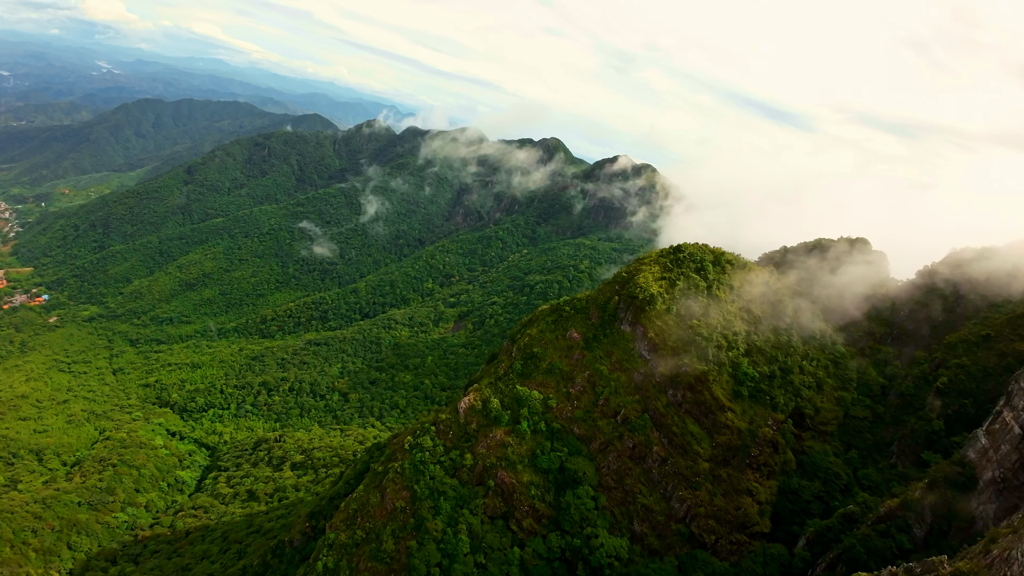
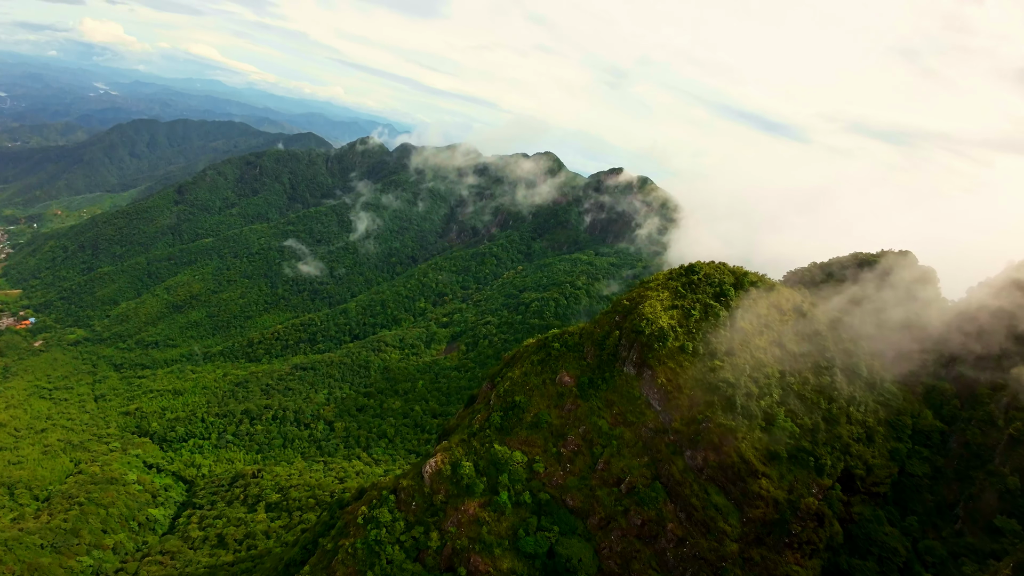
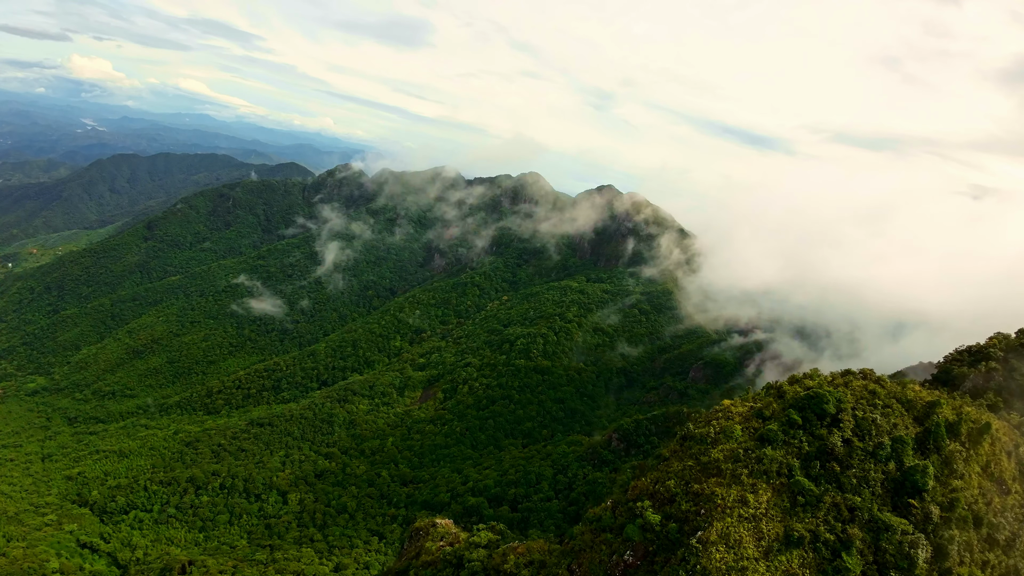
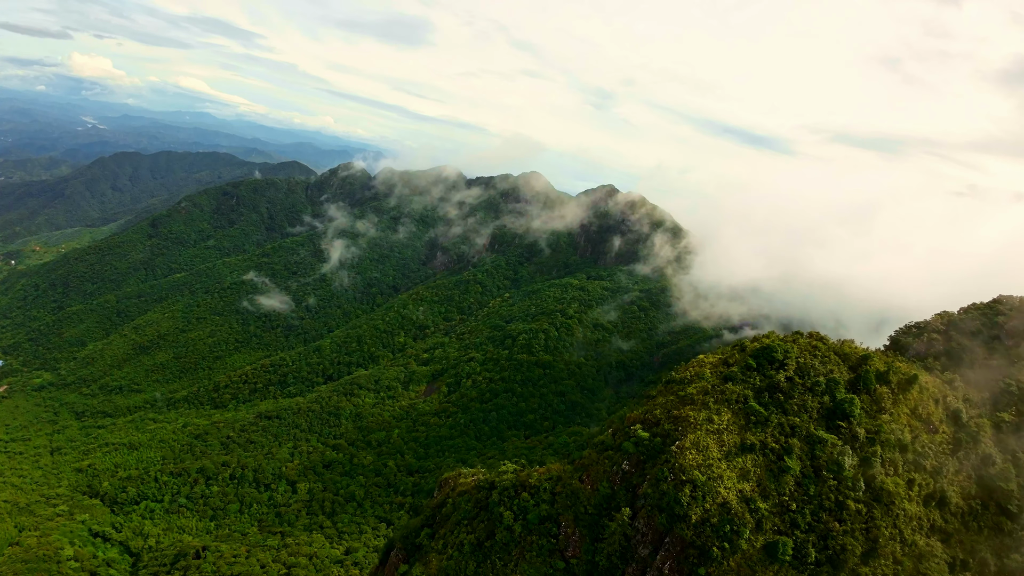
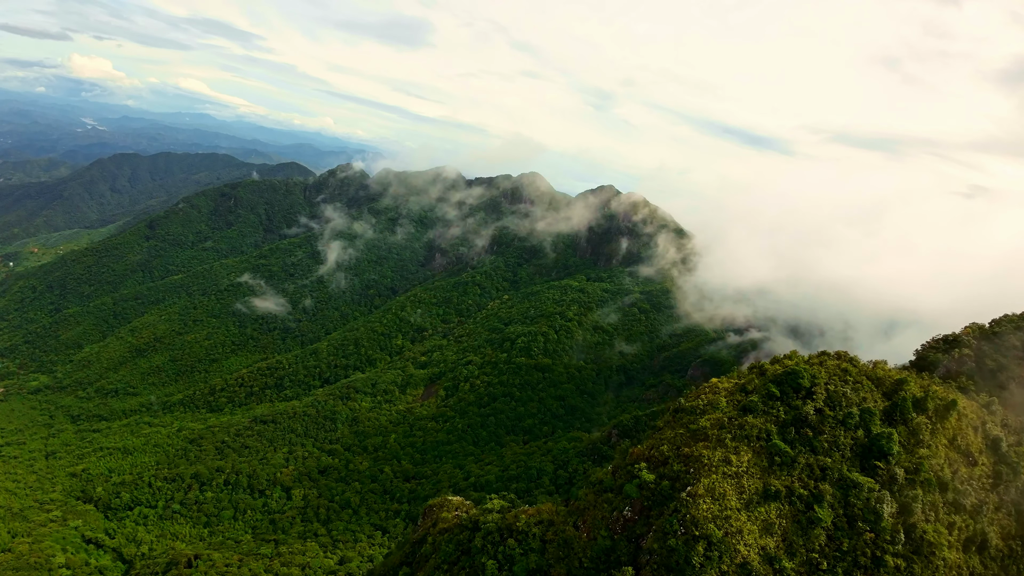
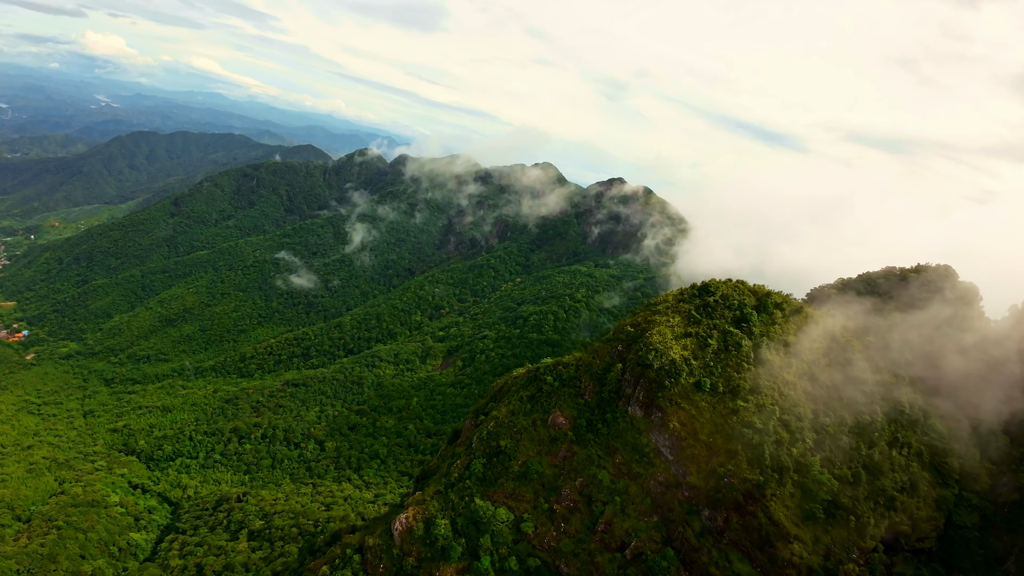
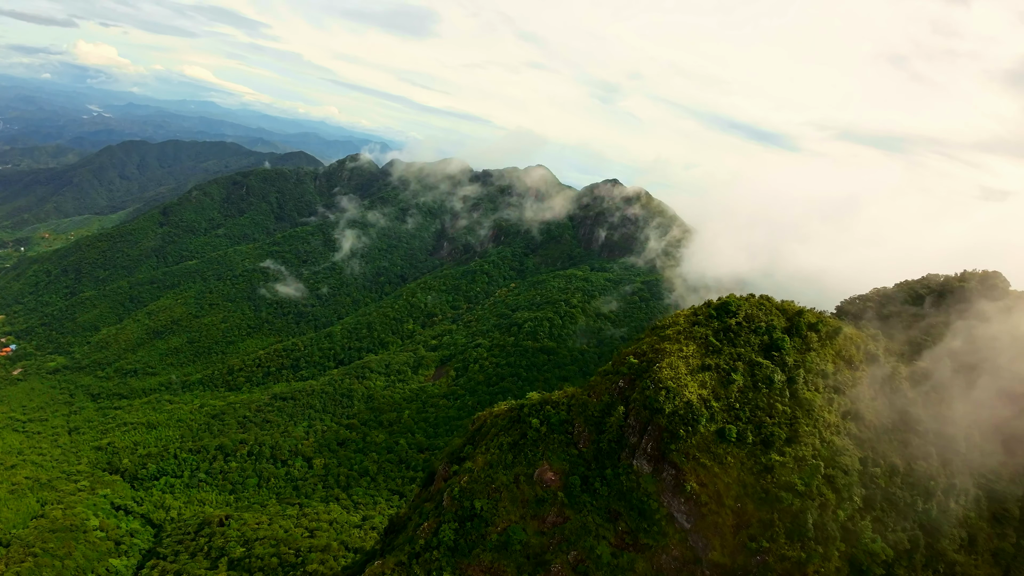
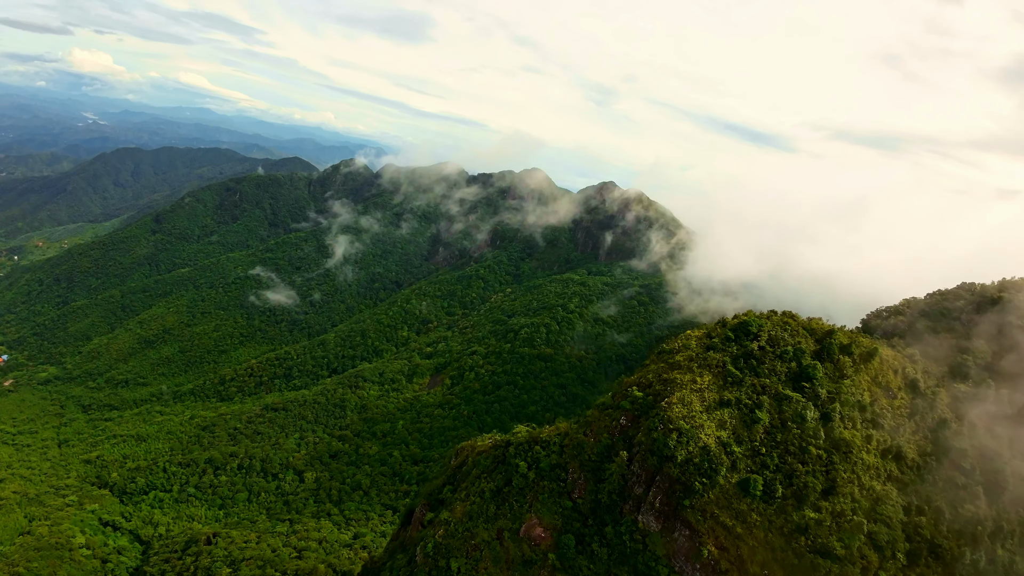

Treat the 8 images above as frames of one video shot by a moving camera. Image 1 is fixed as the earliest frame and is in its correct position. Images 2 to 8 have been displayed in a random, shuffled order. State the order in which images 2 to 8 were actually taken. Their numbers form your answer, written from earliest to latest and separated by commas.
2, 6, 7, 8, 4, 5, 3
